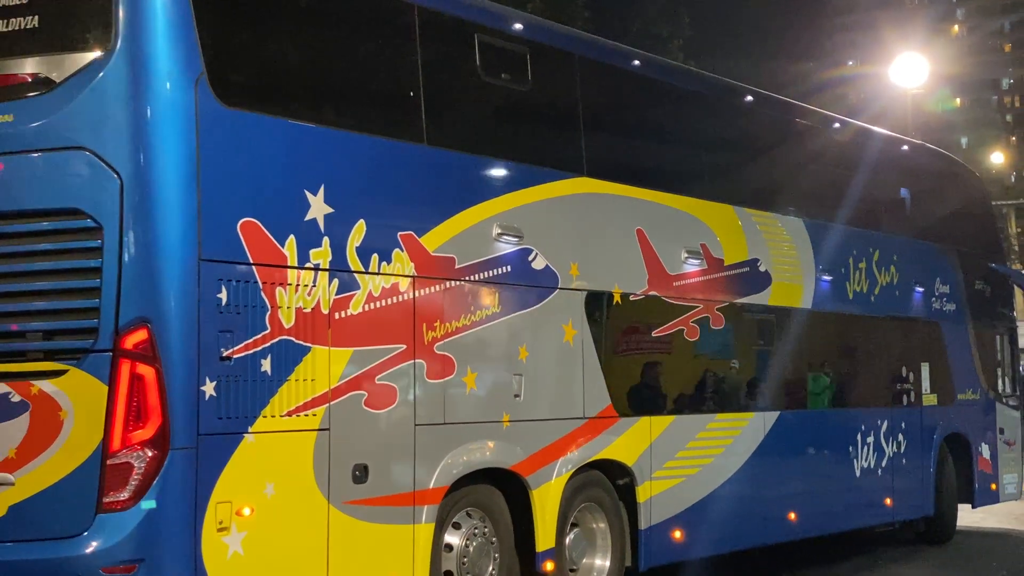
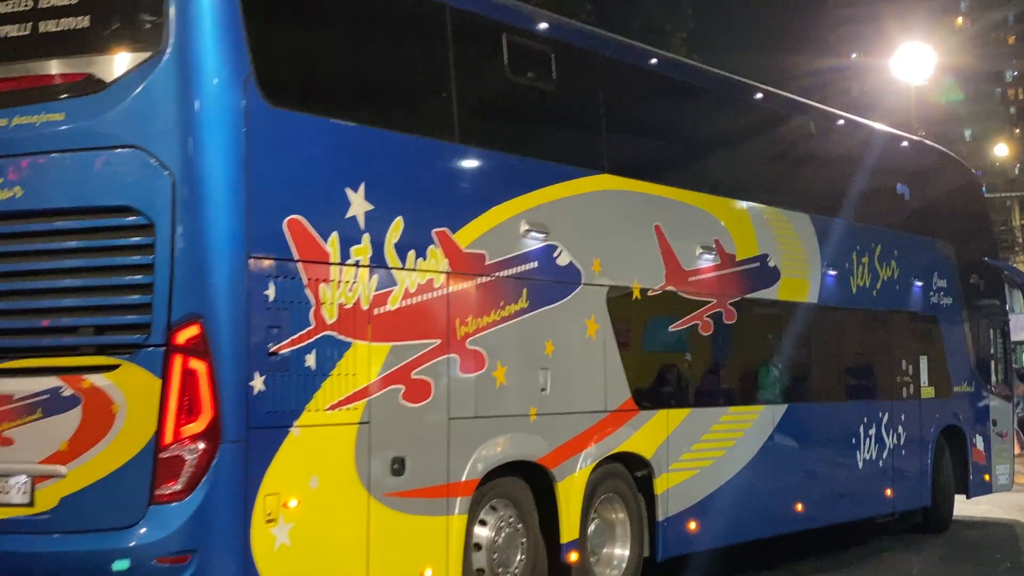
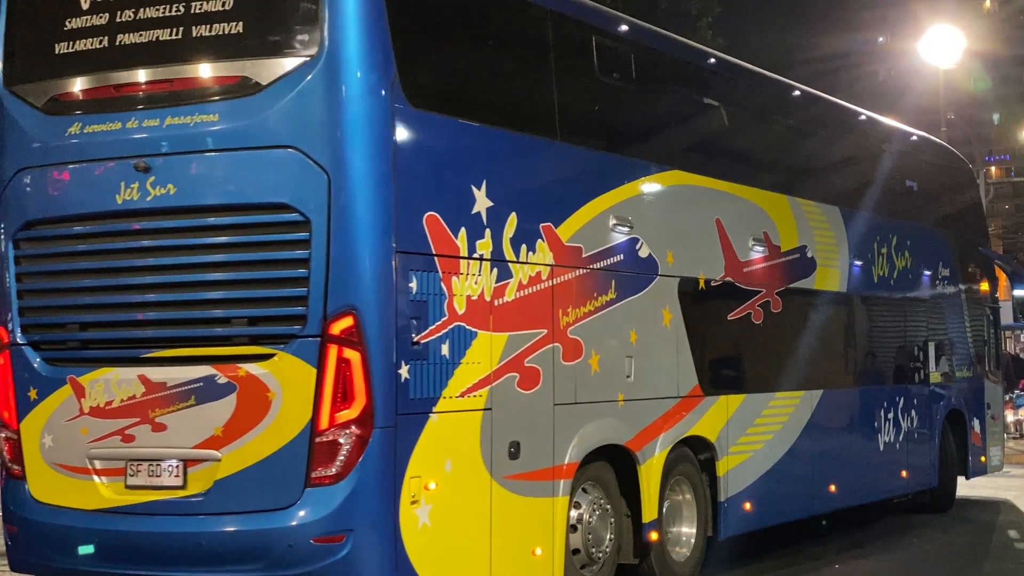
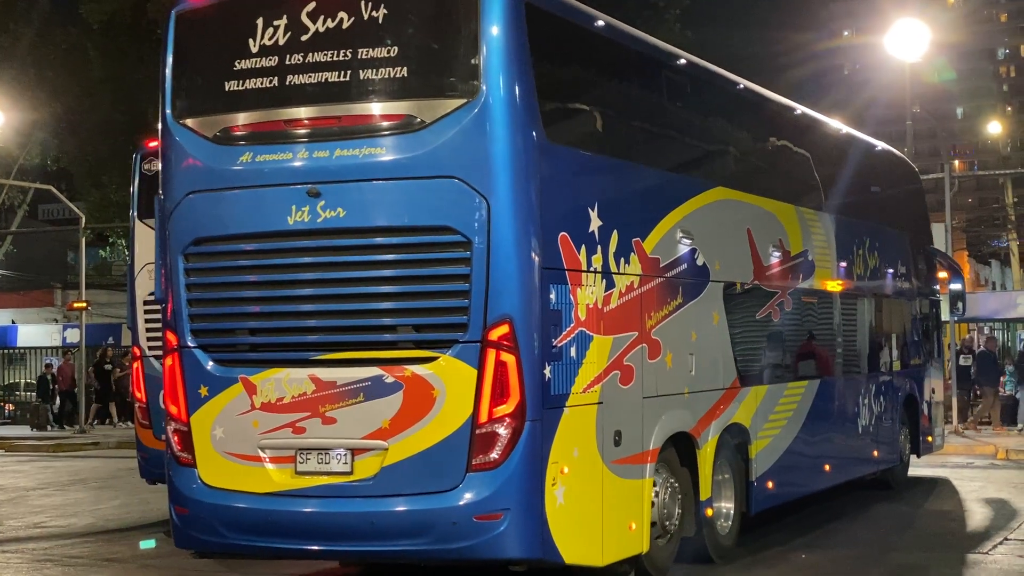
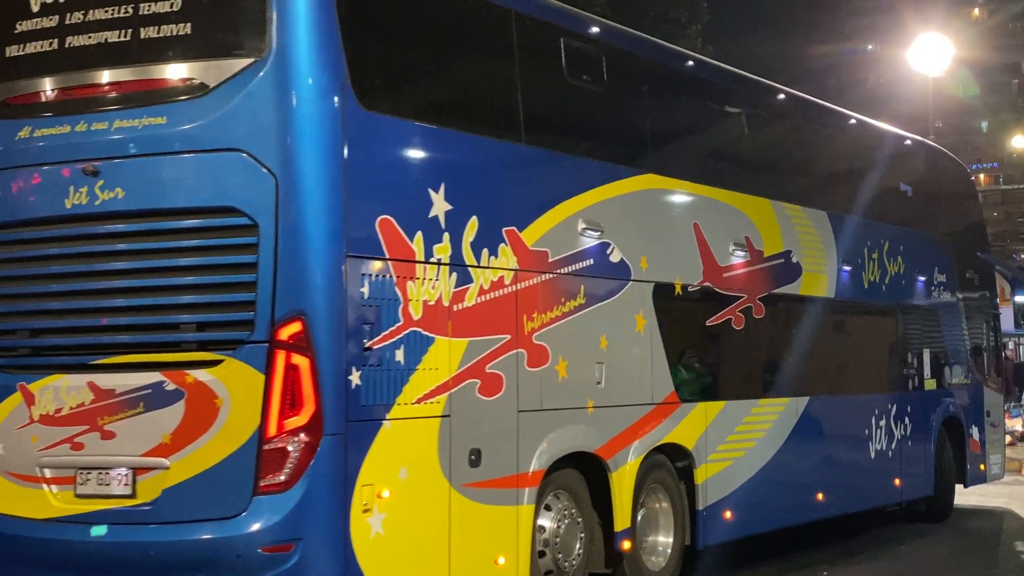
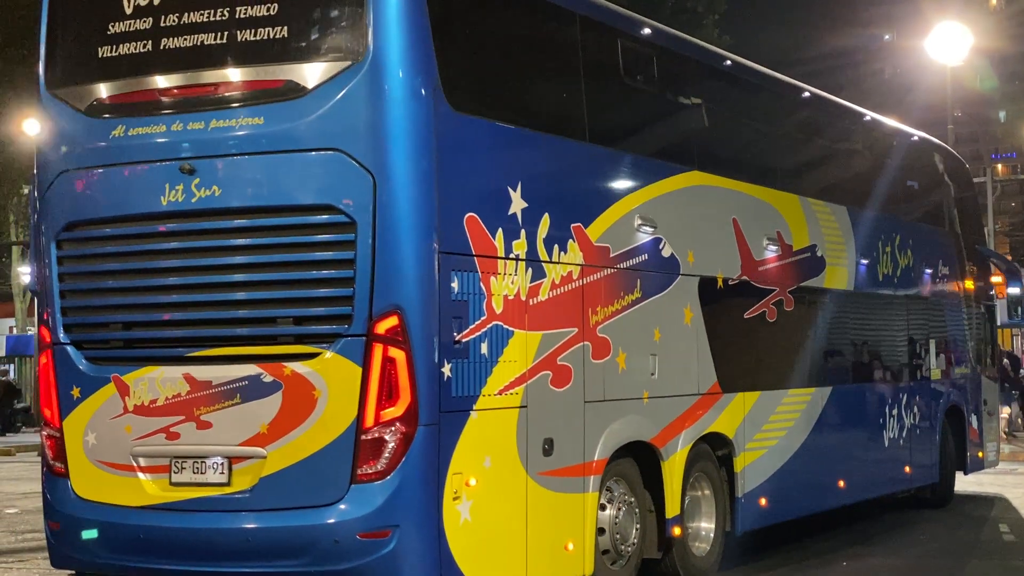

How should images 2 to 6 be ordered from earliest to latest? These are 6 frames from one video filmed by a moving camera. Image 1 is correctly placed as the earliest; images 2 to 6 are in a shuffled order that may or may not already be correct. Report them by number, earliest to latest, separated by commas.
2, 5, 3, 6, 4
